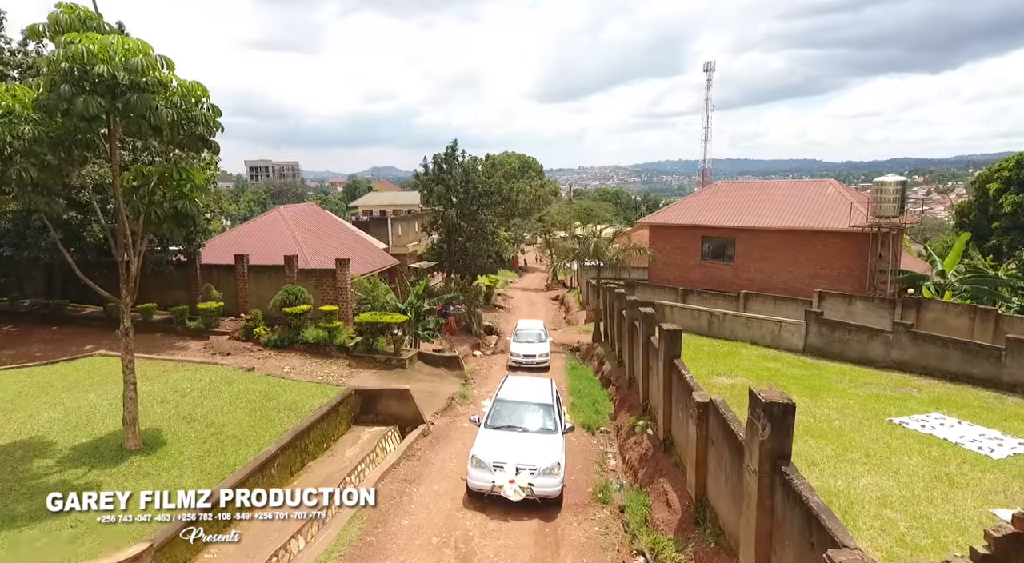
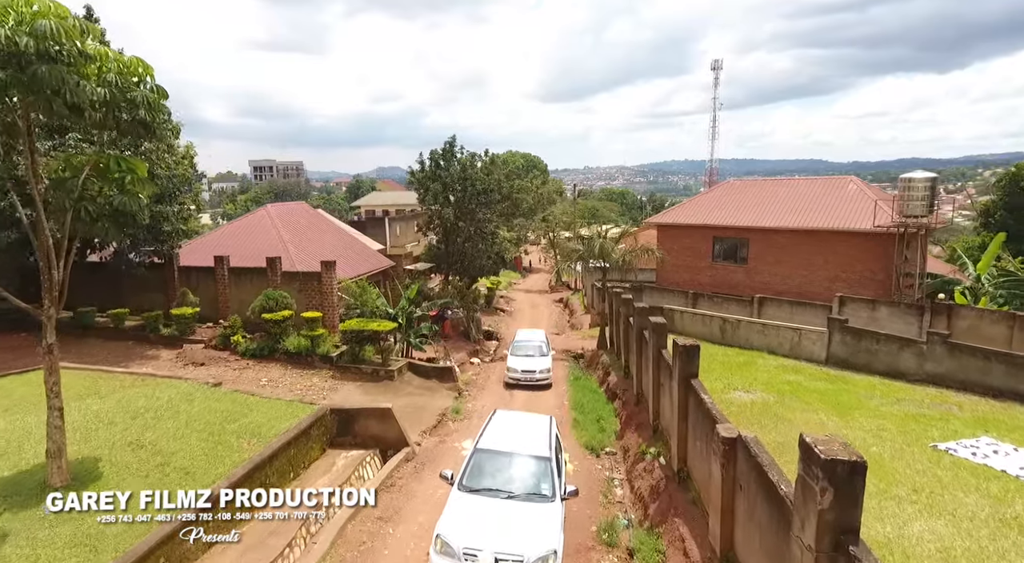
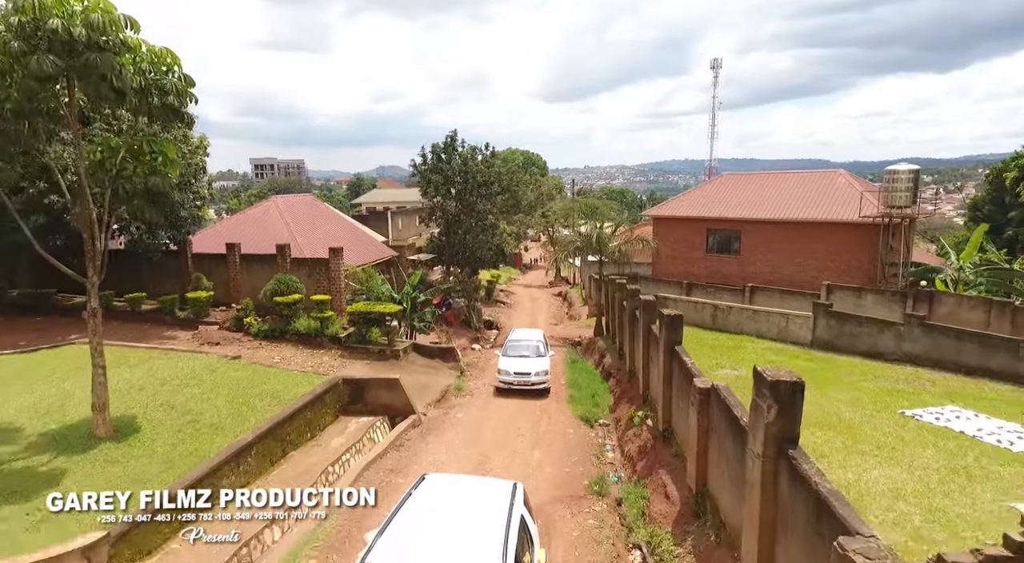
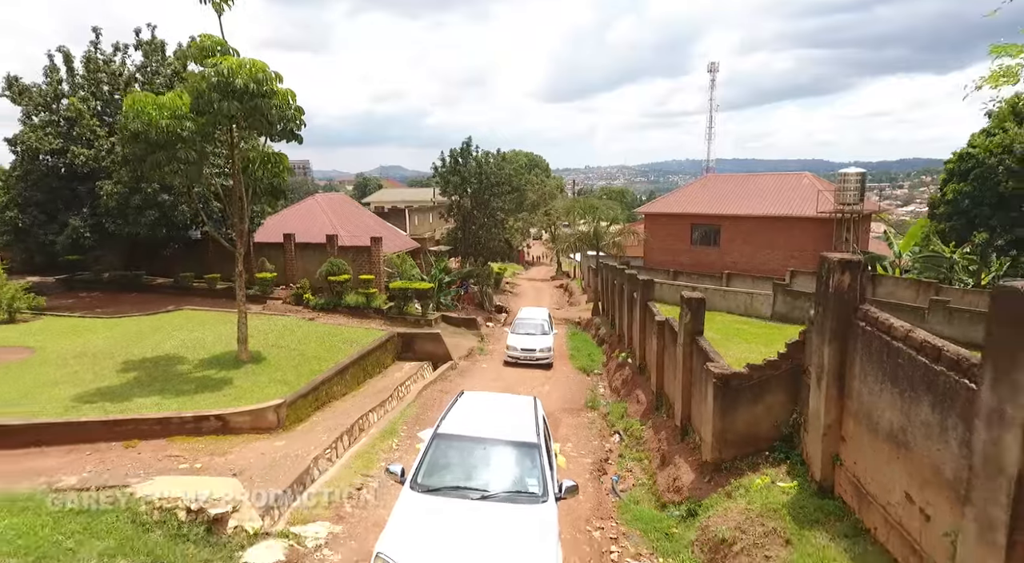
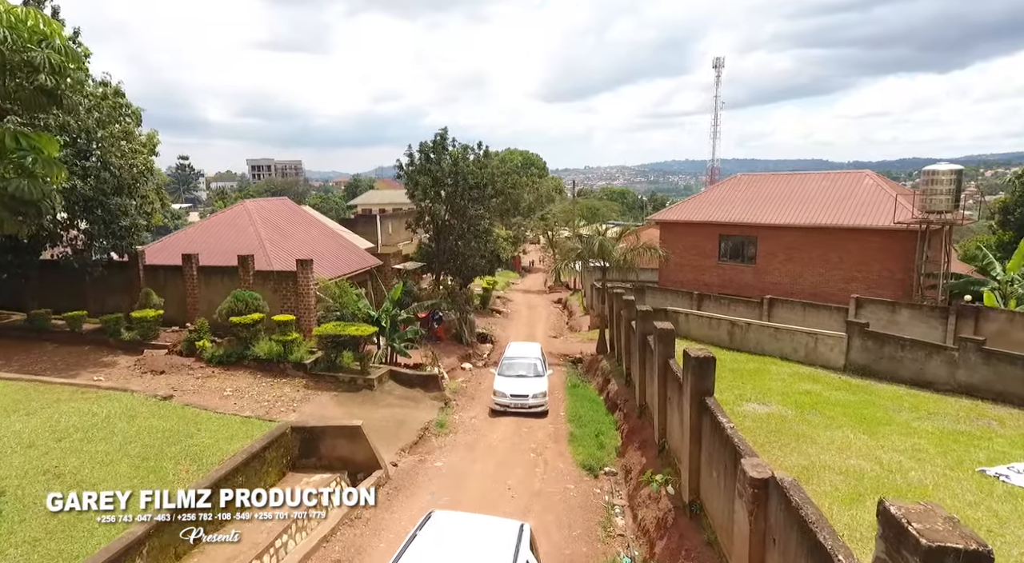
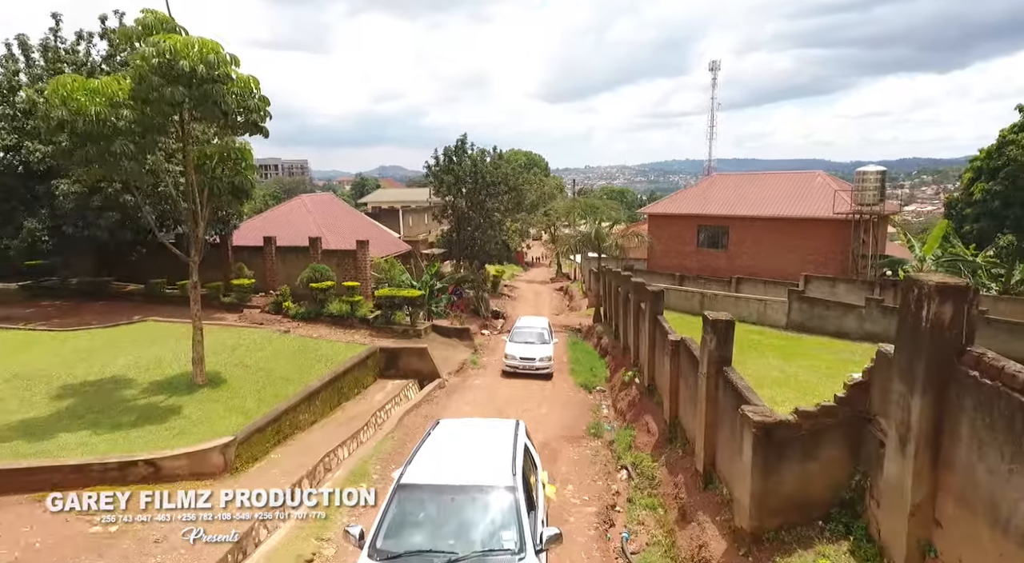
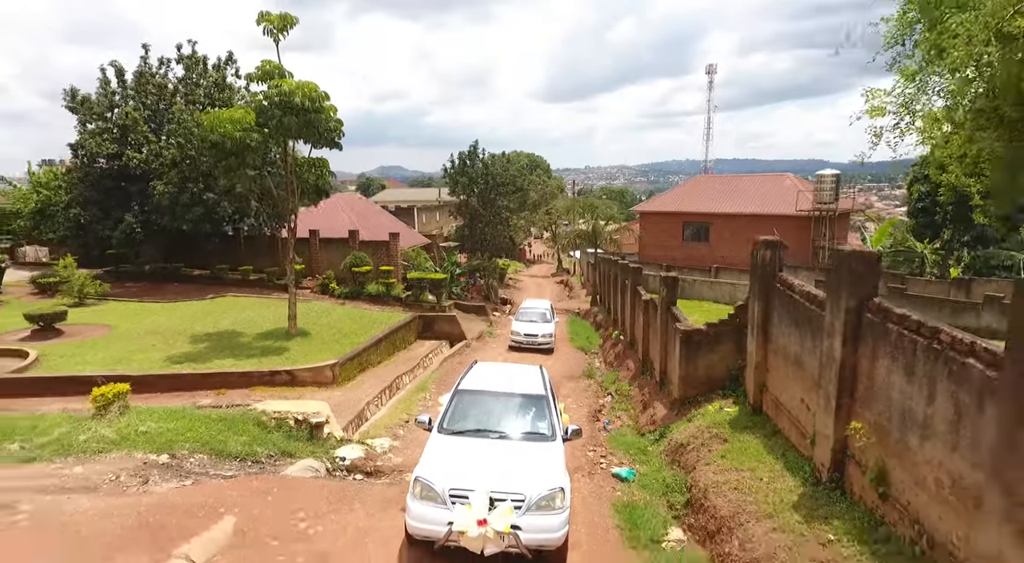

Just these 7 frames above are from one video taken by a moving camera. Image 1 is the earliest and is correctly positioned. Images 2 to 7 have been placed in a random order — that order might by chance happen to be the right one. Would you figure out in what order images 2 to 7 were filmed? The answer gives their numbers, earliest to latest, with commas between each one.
2, 5, 3, 6, 4, 7
